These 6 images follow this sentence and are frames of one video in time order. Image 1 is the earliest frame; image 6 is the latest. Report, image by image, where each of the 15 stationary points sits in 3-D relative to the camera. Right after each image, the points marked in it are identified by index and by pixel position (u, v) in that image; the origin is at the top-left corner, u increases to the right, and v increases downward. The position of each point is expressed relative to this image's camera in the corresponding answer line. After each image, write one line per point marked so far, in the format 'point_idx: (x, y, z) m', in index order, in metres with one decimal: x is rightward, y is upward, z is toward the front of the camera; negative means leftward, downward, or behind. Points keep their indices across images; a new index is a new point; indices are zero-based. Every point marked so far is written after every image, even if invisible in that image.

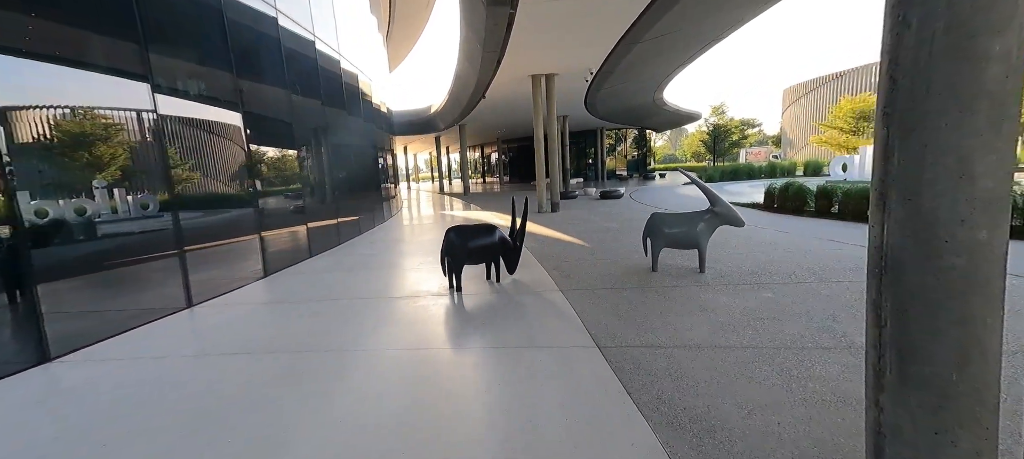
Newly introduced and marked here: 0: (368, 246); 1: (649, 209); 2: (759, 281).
0: (-3.5, -0.4, +9.6) m
1: (+4.0, +0.6, +11.3) m
2: (+2.7, -0.6, +4.3) m
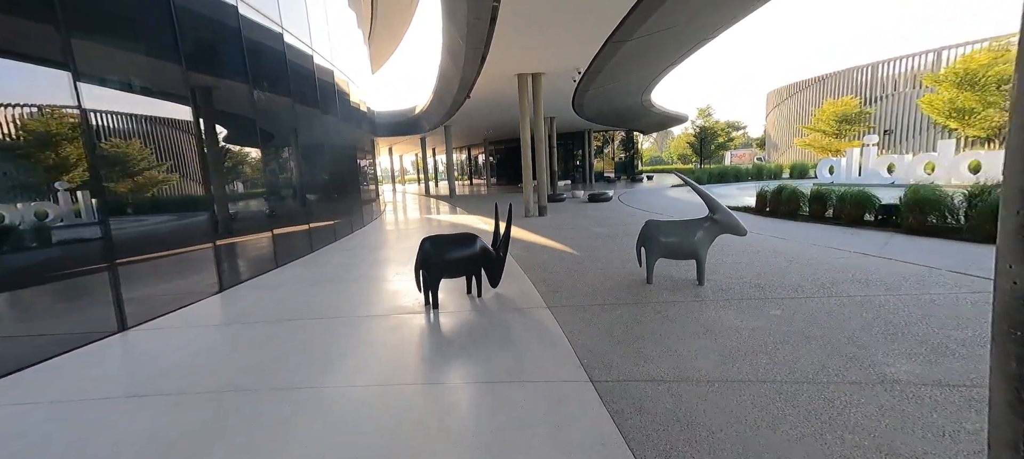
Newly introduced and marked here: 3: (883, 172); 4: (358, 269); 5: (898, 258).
0: (-3.9, -0.5, +9.0) m
1: (+3.6, +0.4, +11.0) m
2: (+2.5, -0.7, +3.9) m
3: (+13.8, +2.1, +14.5) m
4: (-2.8, -0.7, +7.1) m
5: (+4.9, -0.4, +4.9) m
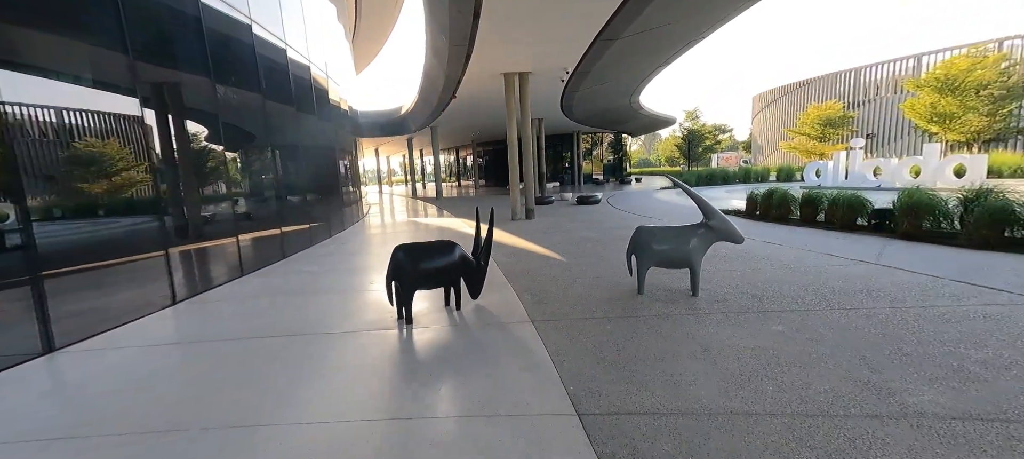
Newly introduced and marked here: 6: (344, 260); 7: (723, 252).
0: (-4.2, -0.6, +8.6) m
1: (+3.2, +0.3, +10.7) m
2: (+2.3, -0.7, +3.6) m
3: (+13.4, +2.0, +14.6) m
4: (-3.1, -0.8, +6.7) m
5: (+4.6, -0.4, +4.7) m
6: (-3.5, -0.6, +8.1) m
7: (+3.2, -0.3, +5.8) m
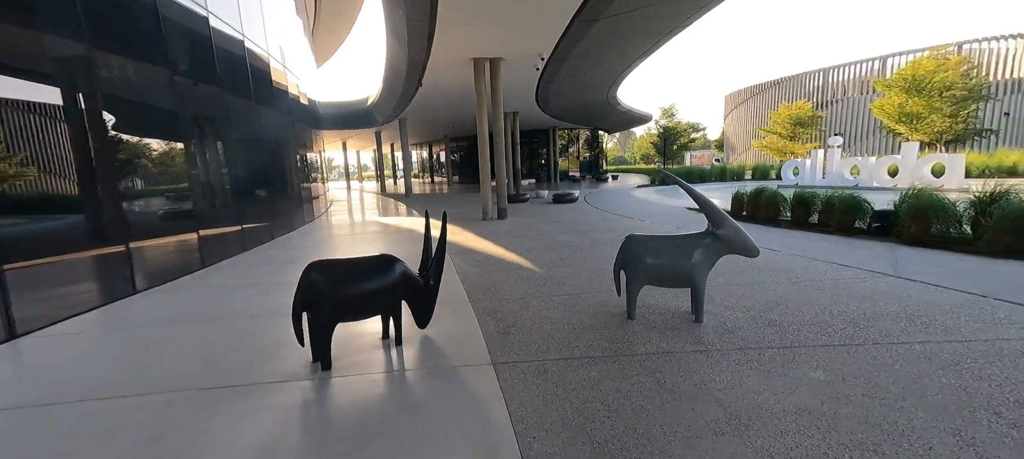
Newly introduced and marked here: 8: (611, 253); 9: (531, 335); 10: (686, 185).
0: (-4.8, -0.6, +7.4) m
1: (+2.4, +0.3, +10.0) m
2: (+2.0, -0.8, +2.8) m
3: (+12.4, +2.0, +14.4) m
4: (-3.6, -0.9, +5.5) m
5: (+4.2, -0.5, +4.0) m
6: (-4.1, -0.7, +6.9) m
7: (+2.7, -0.4, +5.1) m
8: (+1.5, -0.4, +6.1) m
9: (+0.2, -0.9, +3.3) m
10: (+1.4, +0.4, +3.2) m
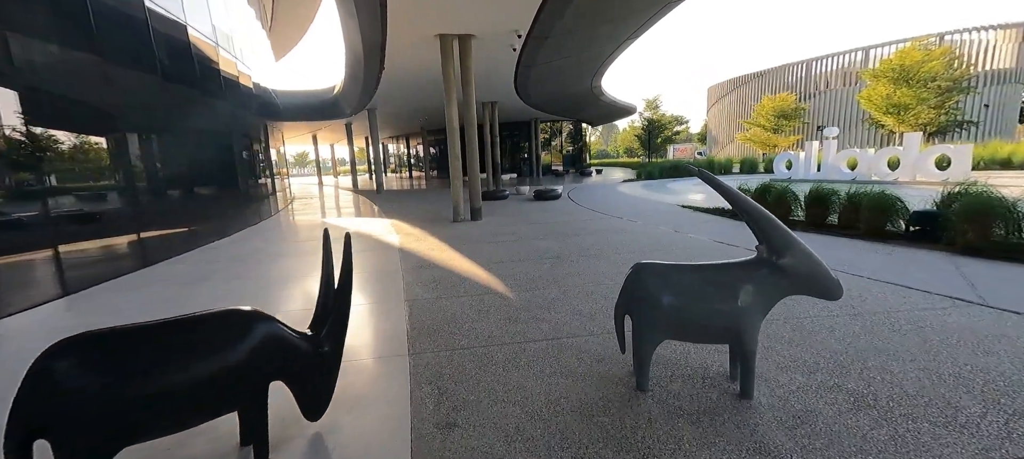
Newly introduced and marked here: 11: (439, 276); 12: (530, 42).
0: (-5.3, -0.8, +5.9) m
1: (+1.9, +0.3, +8.8) m
2: (+1.8, -1.0, +1.7) m
3: (+11.6, +2.2, +13.6) m
4: (-3.9, -1.0, +4.2) m
5: (+3.9, -0.6, +3.0) m
6: (-4.5, -0.8, +5.5) m
7: (+2.3, -0.5, +3.9) m
8: (+1.1, -0.5, +4.9) m
9: (-0.1, -1.0, +2.0) m
10: (+1.1, +0.2, +2.0) m
11: (-0.9, -0.6, +4.9) m
12: (+0.5, +5.1, +10.6) m
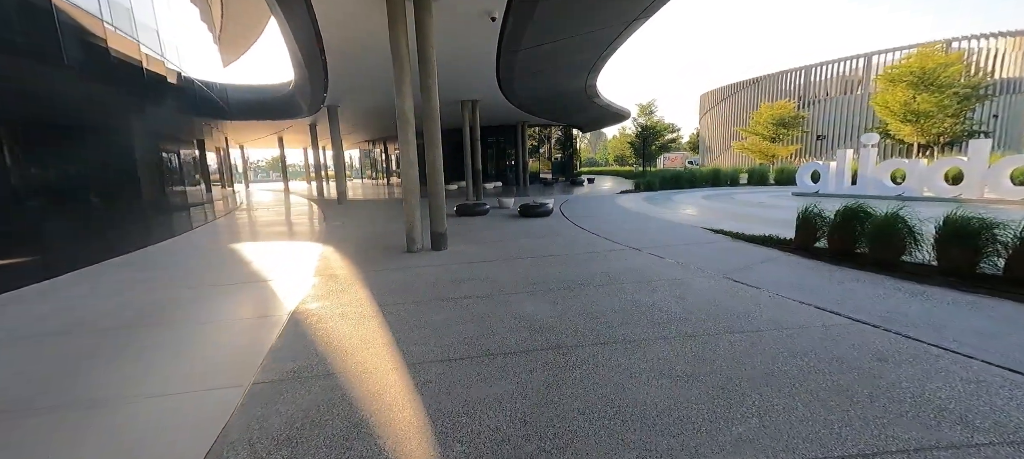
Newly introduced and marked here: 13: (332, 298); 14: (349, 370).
0: (-5.6, -1.3, +3.2) m
1: (+1.5, -0.3, +6.3) m
2: (+1.6, -1.4, -0.8) m
3: (+11.0, +1.4, +11.5) m
4: (-4.2, -1.5, +1.5) m
5: (+3.7, -1.1, +0.5) m
6: (-4.8, -1.3, +2.8) m
7: (+2.1, -1.0, +1.4) m
8: (+0.9, -1.0, +2.4) m
9: (-0.3, -1.5, -0.5) m
10: (+1.0, -0.2, -0.5) m
11: (-1.2, -1.1, +2.3) m
12: (+0.1, +4.5, +8.1) m
13: (-2.1, -0.8, +4.3) m
14: (-1.2, -1.0, +2.9) m
